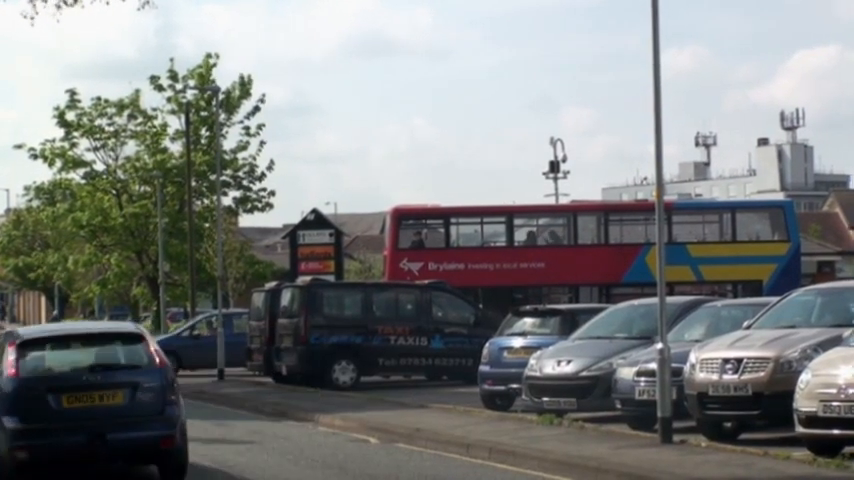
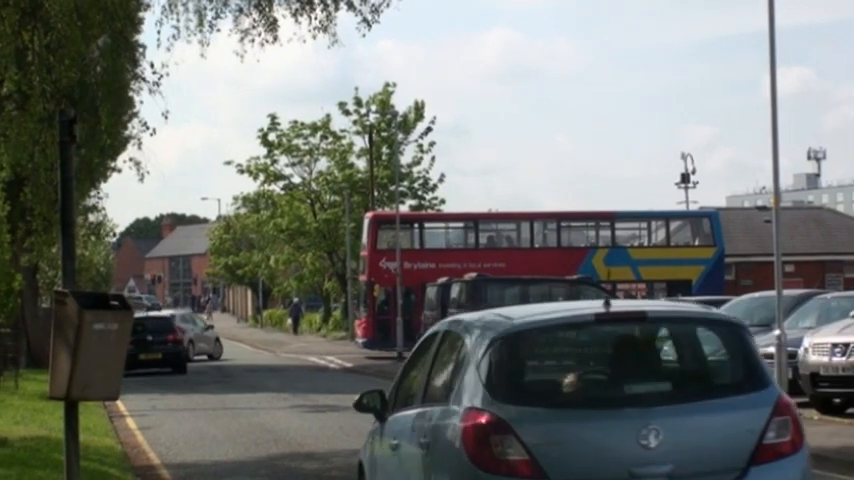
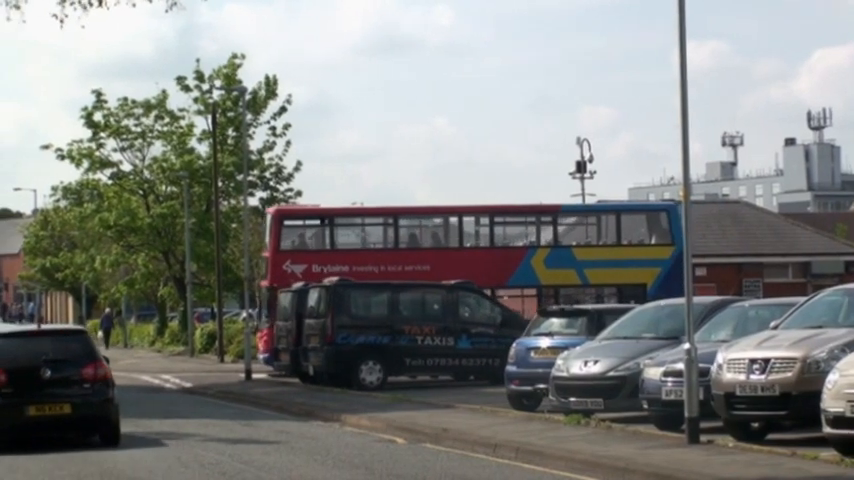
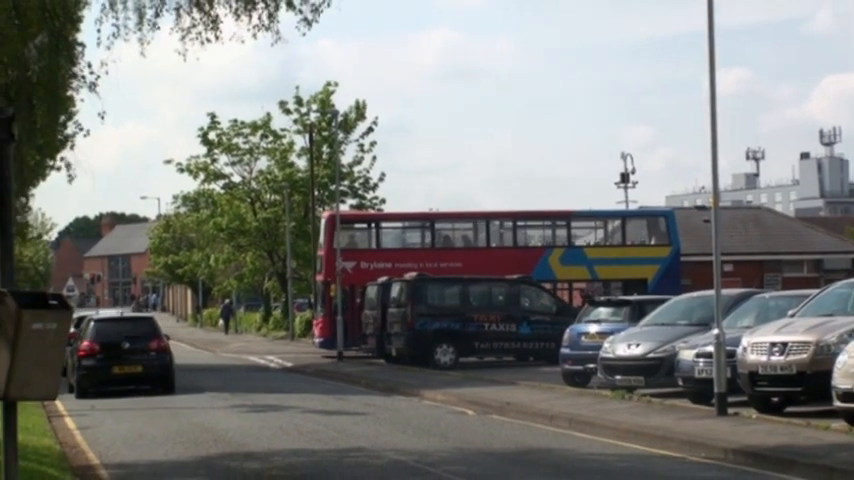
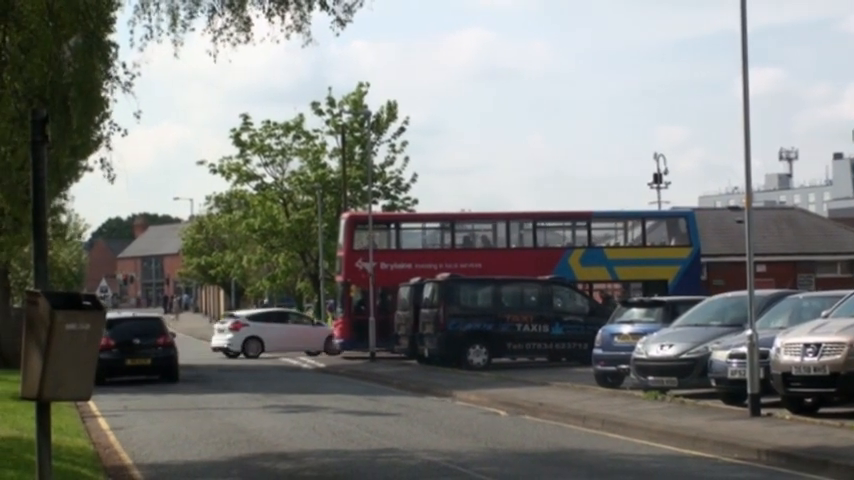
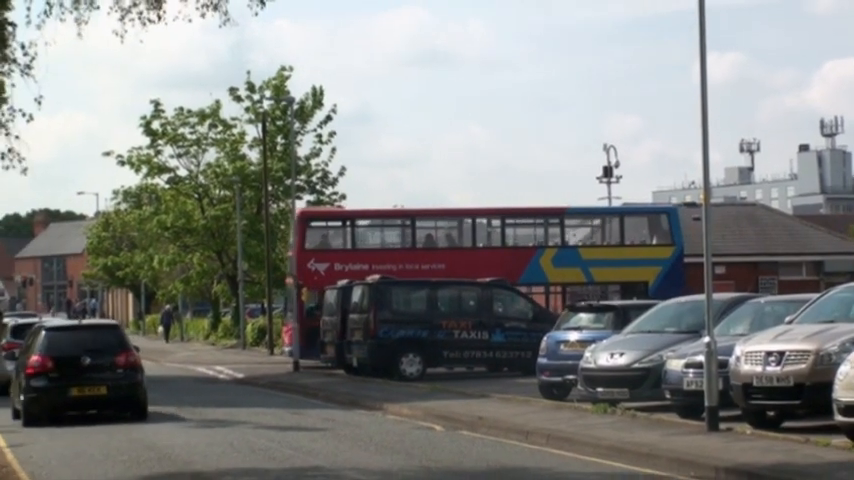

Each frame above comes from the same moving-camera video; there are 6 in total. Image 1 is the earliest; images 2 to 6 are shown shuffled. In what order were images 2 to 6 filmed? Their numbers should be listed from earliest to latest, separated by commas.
3, 6, 4, 5, 2
